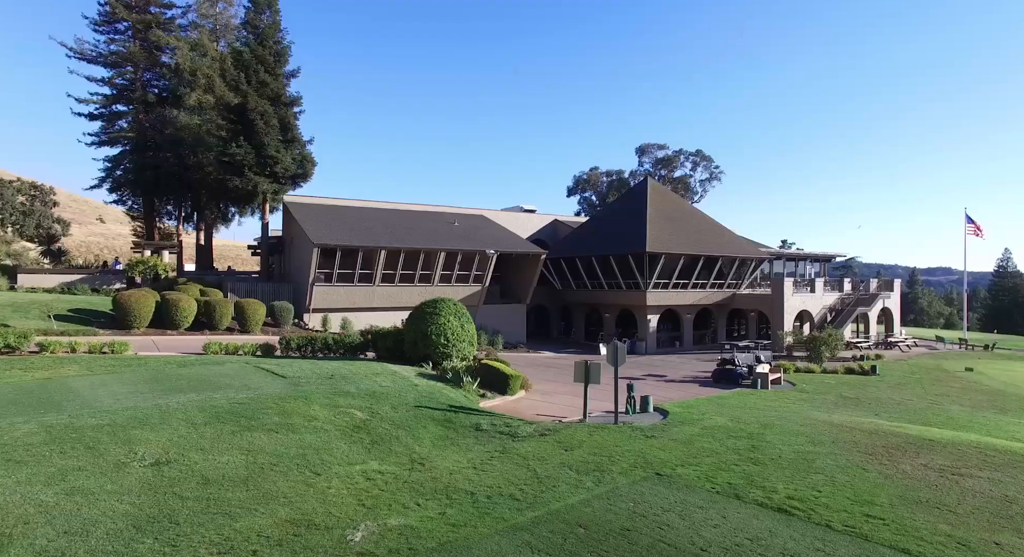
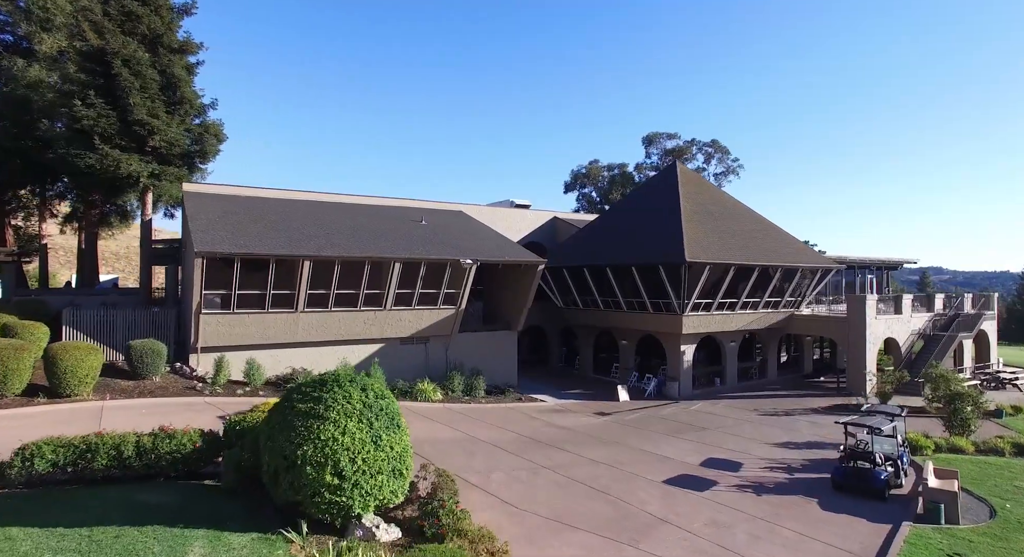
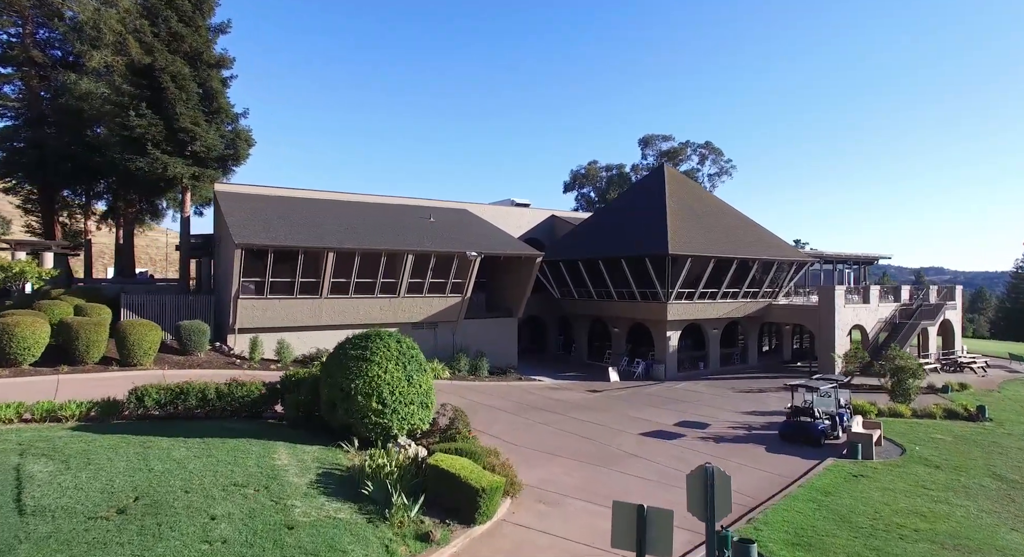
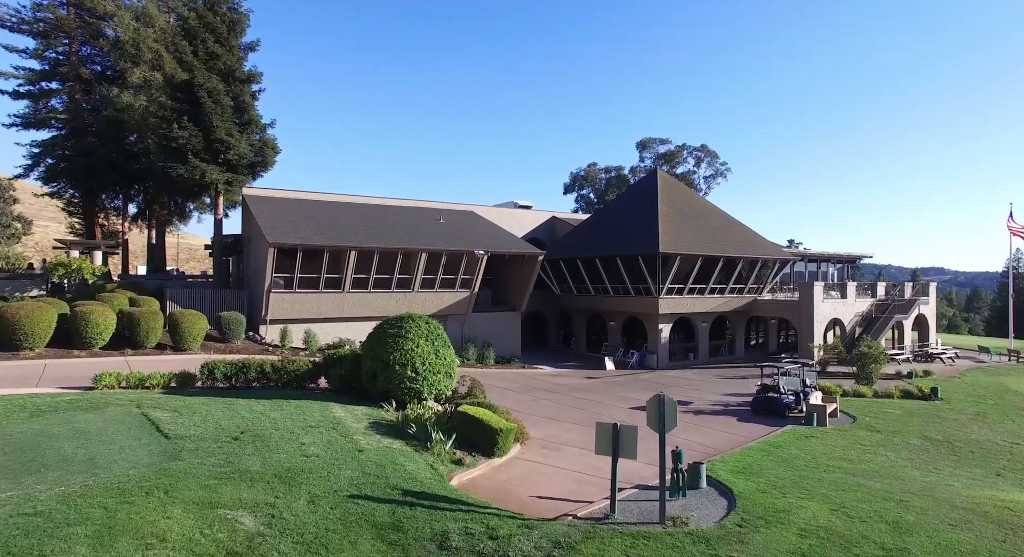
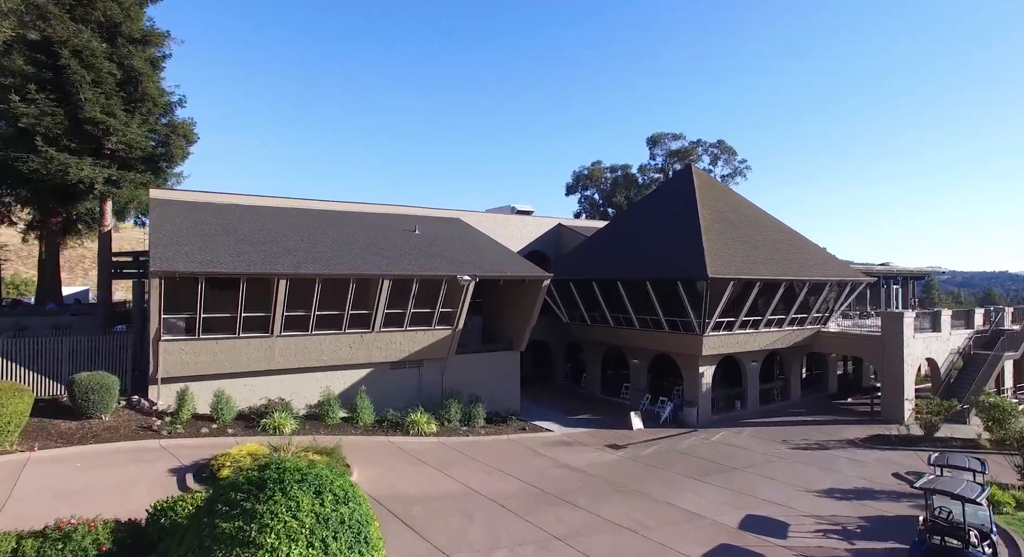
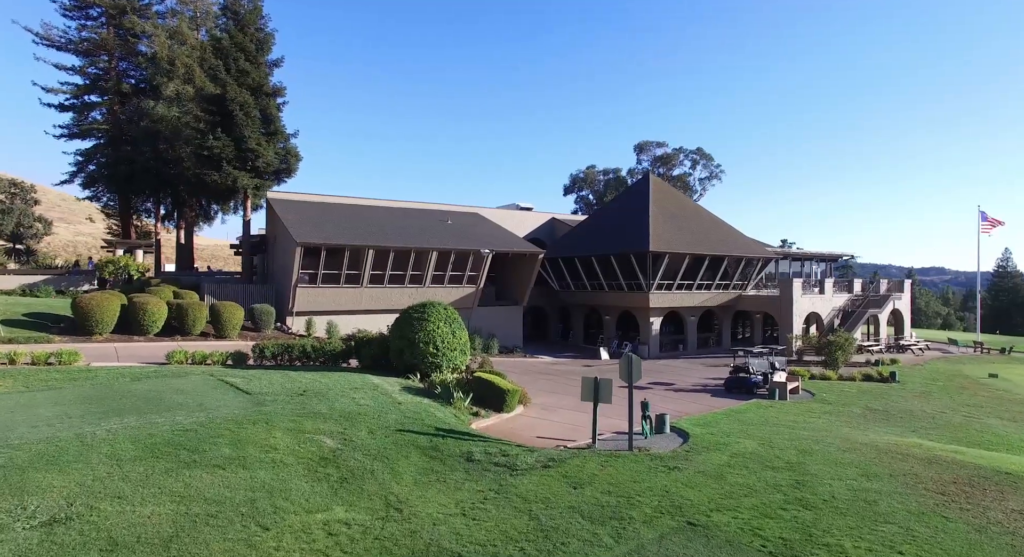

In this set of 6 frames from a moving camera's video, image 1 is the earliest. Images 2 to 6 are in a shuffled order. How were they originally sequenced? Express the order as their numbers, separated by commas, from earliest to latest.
6, 4, 3, 2, 5
